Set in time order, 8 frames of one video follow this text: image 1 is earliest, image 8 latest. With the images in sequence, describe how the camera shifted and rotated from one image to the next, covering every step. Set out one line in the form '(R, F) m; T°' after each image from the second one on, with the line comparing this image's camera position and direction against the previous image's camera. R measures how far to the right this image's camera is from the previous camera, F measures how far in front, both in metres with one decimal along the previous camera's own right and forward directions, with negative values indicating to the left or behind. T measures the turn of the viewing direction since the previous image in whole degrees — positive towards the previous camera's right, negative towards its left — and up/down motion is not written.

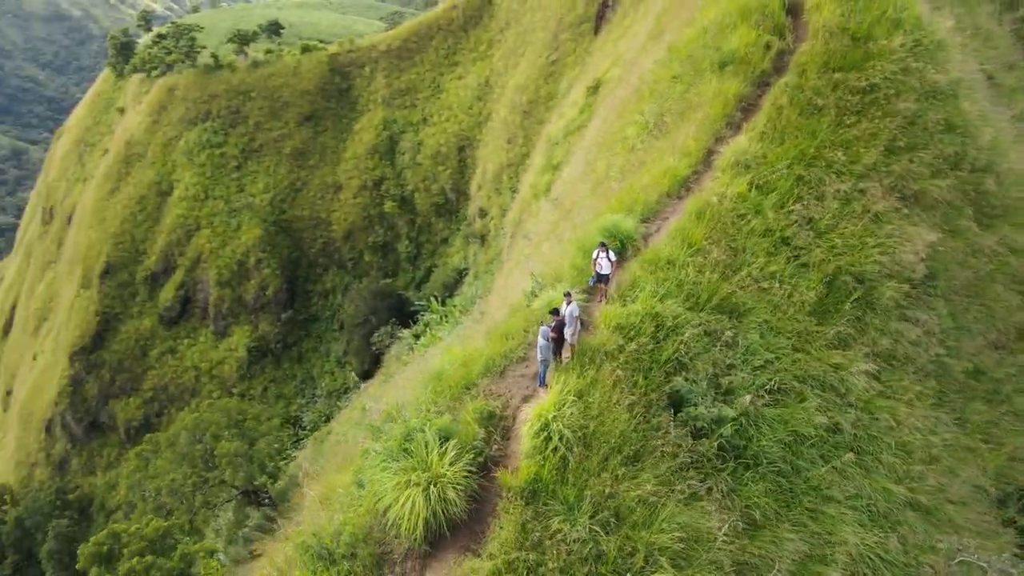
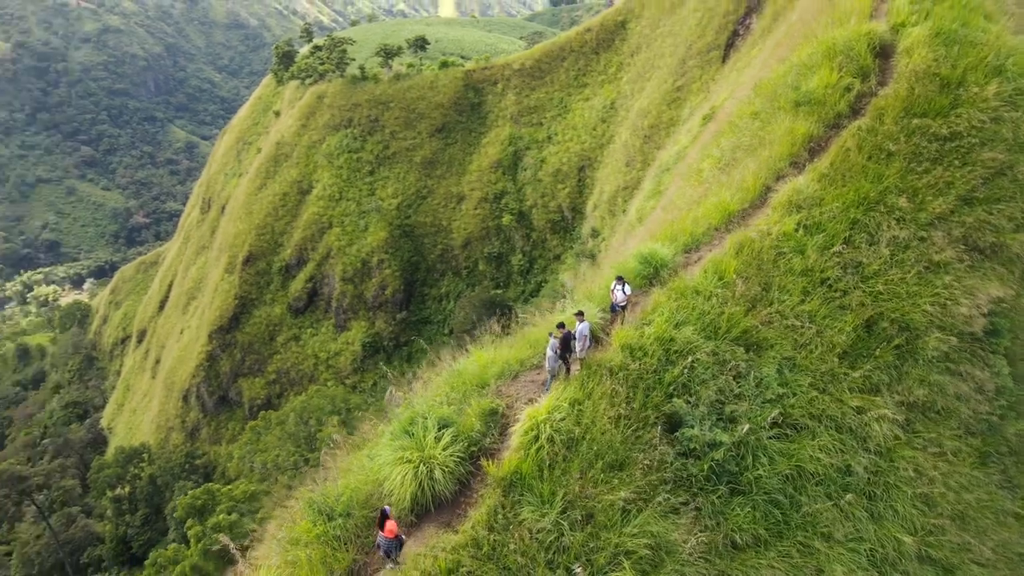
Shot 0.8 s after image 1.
(+1.1, -0.6) m; -10°
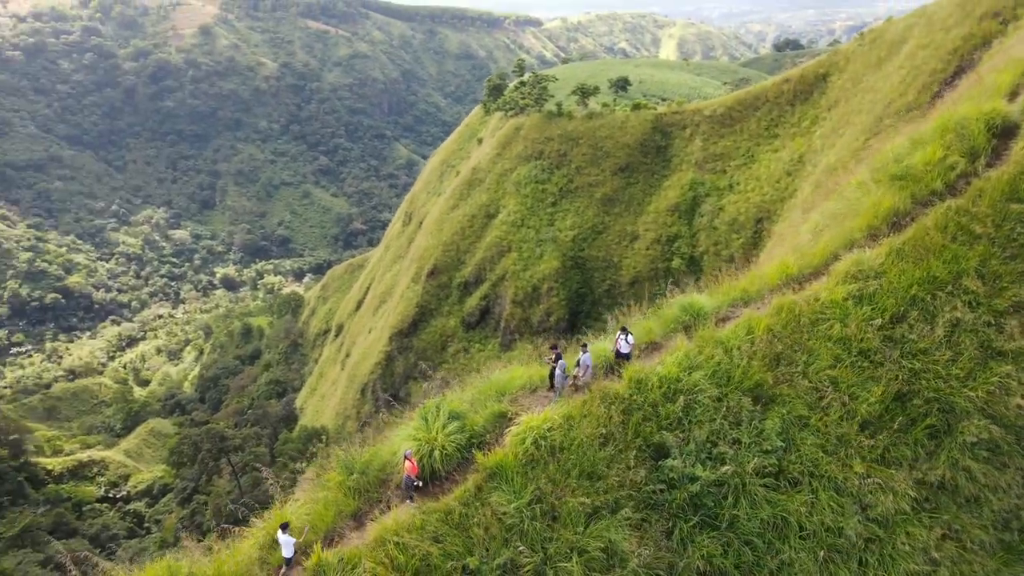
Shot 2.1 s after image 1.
(+1.9, -1.2) m; -15°
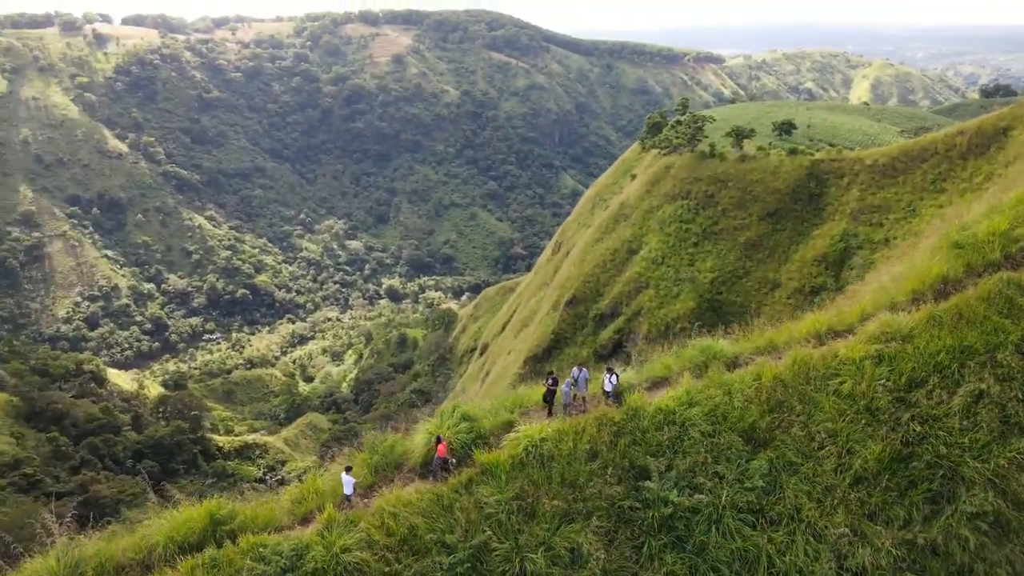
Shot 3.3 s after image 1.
(+1.8, -1.2) m; -12°
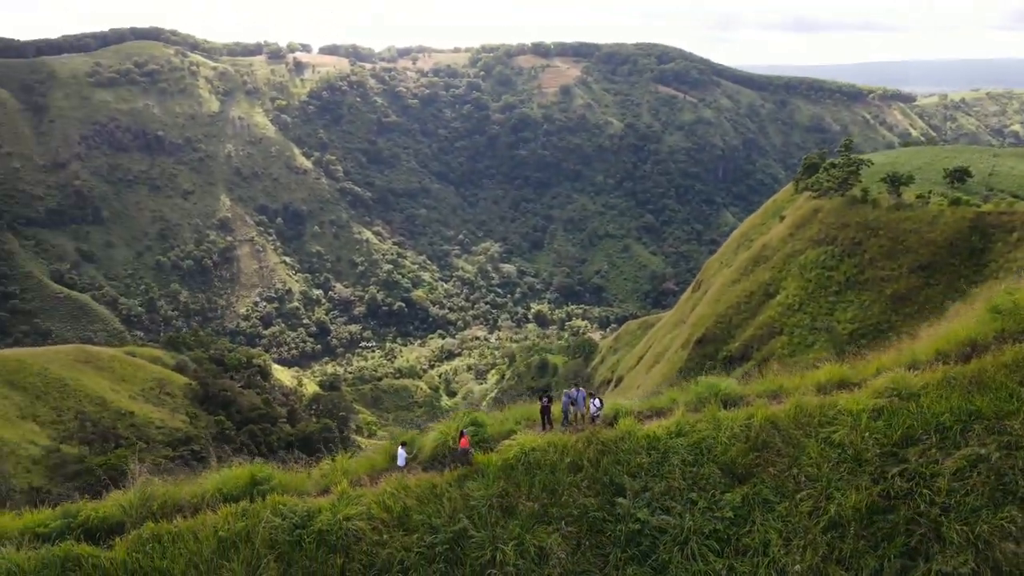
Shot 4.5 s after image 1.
(+2.1, -1.1) m; -12°
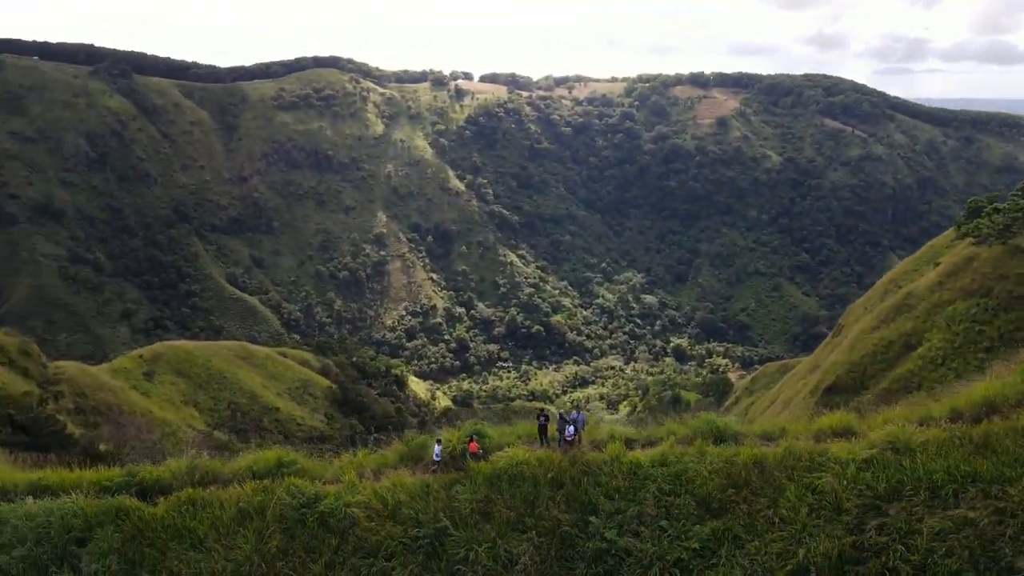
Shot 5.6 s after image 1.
(+2.2, -0.7) m; -11°
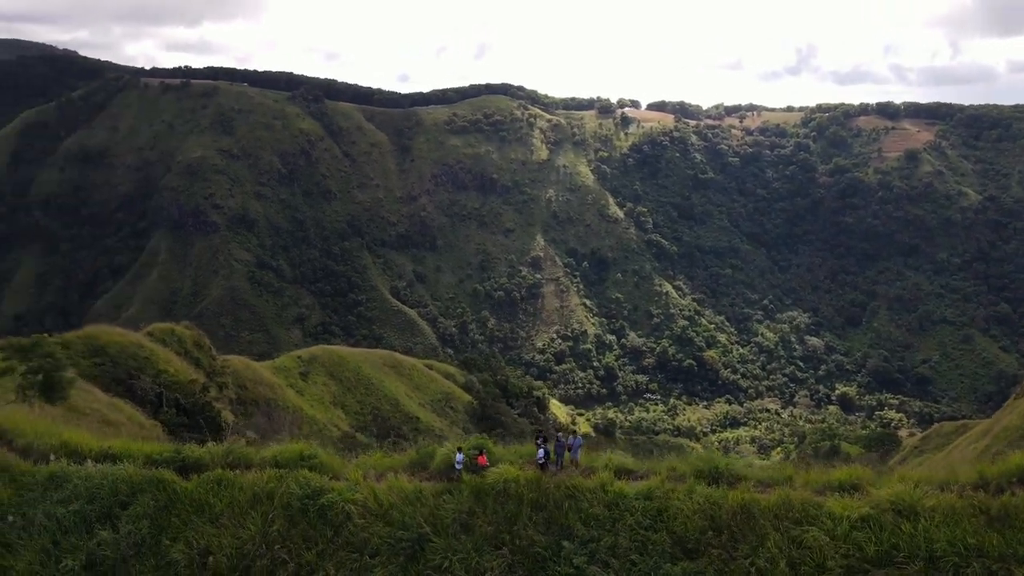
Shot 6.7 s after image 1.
(+2.4, 0.0) m; -12°
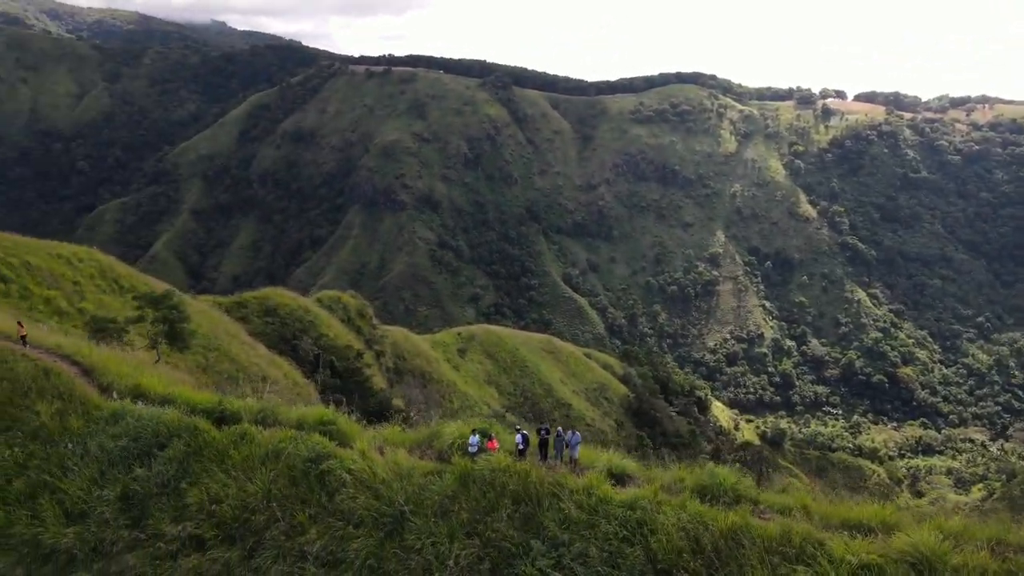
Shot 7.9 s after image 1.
(+2.6, +1.0) m; -14°
